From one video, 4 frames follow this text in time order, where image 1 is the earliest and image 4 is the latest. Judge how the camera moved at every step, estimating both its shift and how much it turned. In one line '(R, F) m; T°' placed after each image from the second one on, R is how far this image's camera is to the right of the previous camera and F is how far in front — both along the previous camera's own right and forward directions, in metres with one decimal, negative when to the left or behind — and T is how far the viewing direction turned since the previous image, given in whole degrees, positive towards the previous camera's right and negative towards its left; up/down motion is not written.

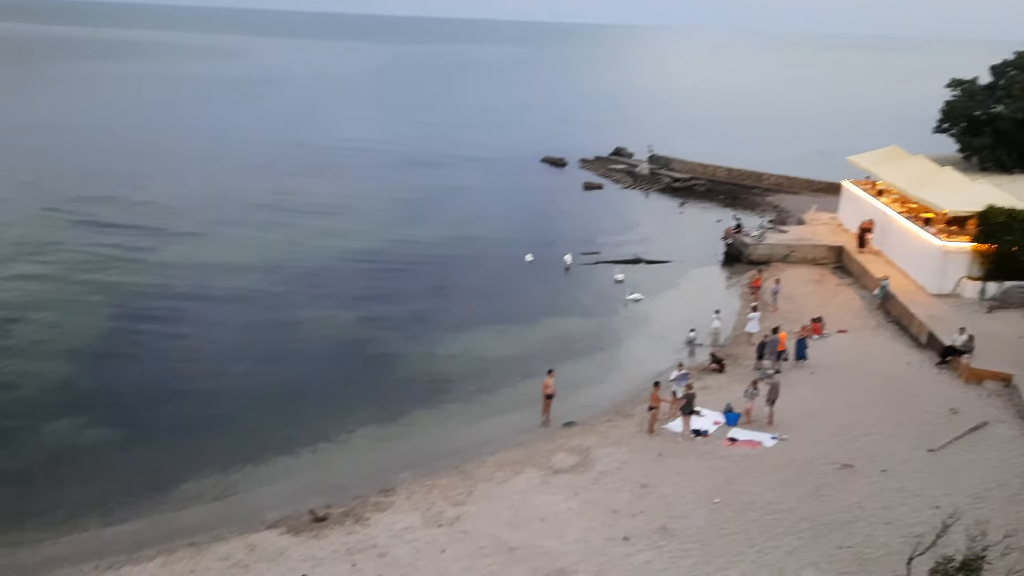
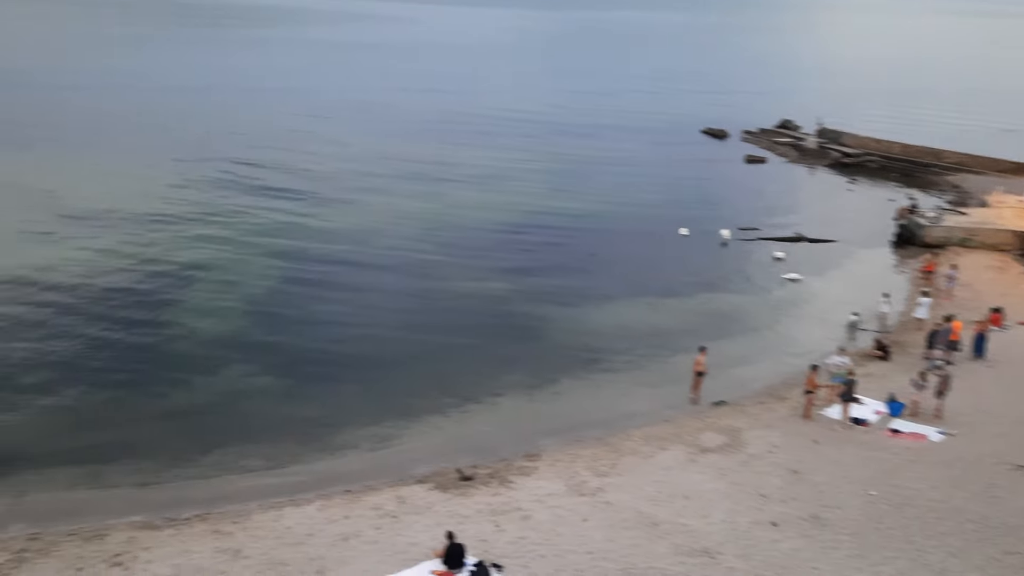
(-0.1, +0.1) m; -9°
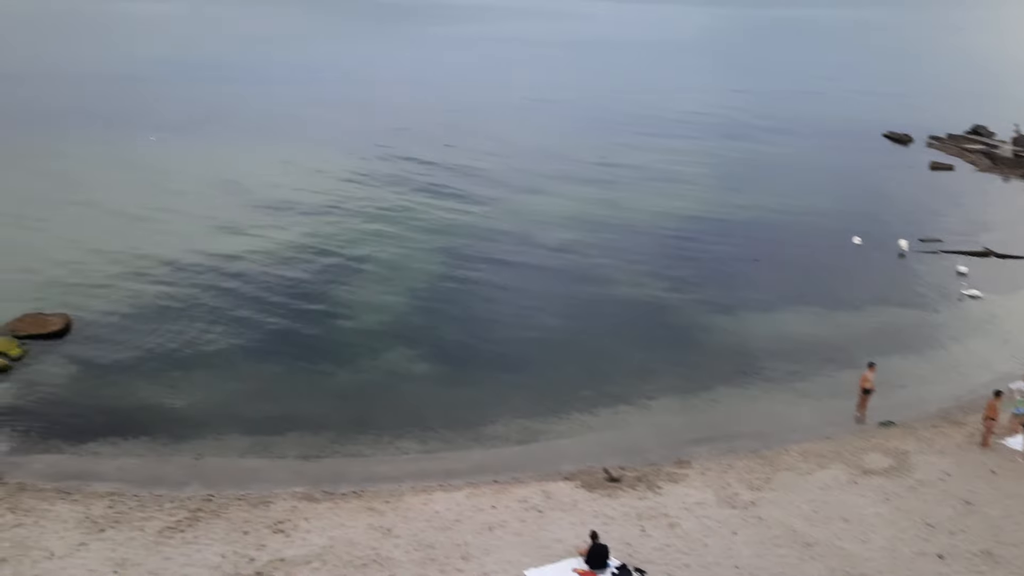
(0.0, +0.1) m; -10°
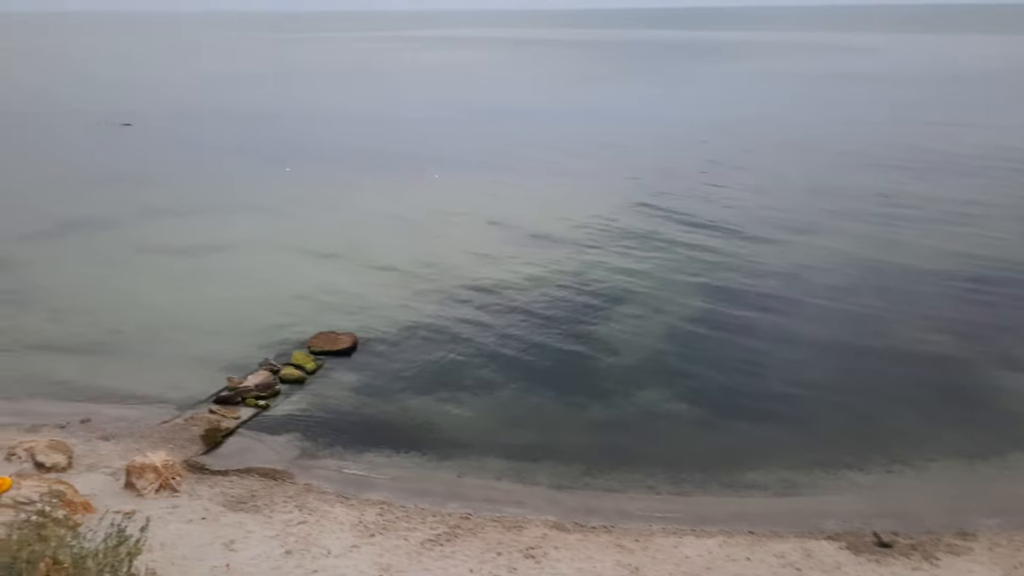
(0.0, 0.0) m; -16°
